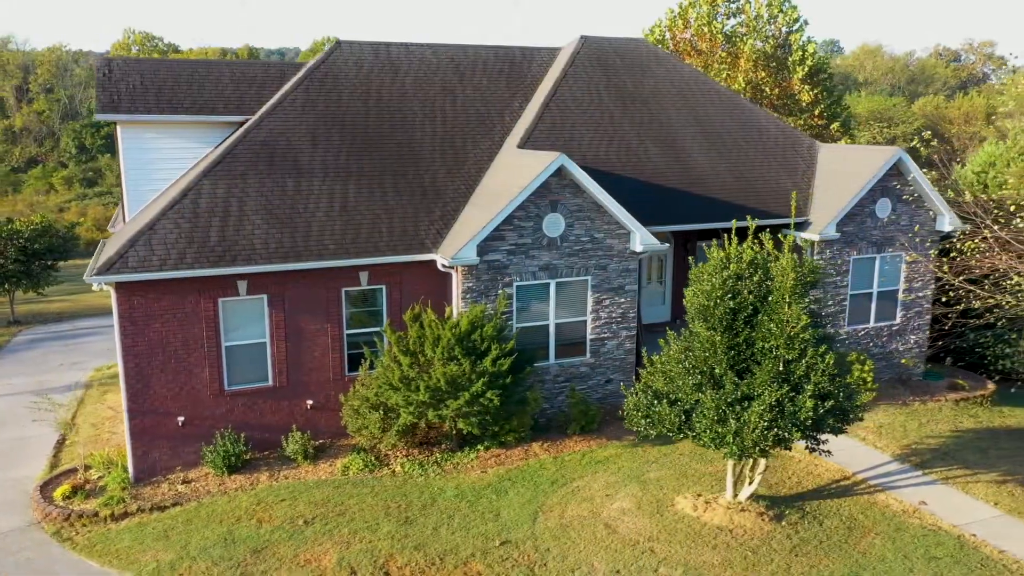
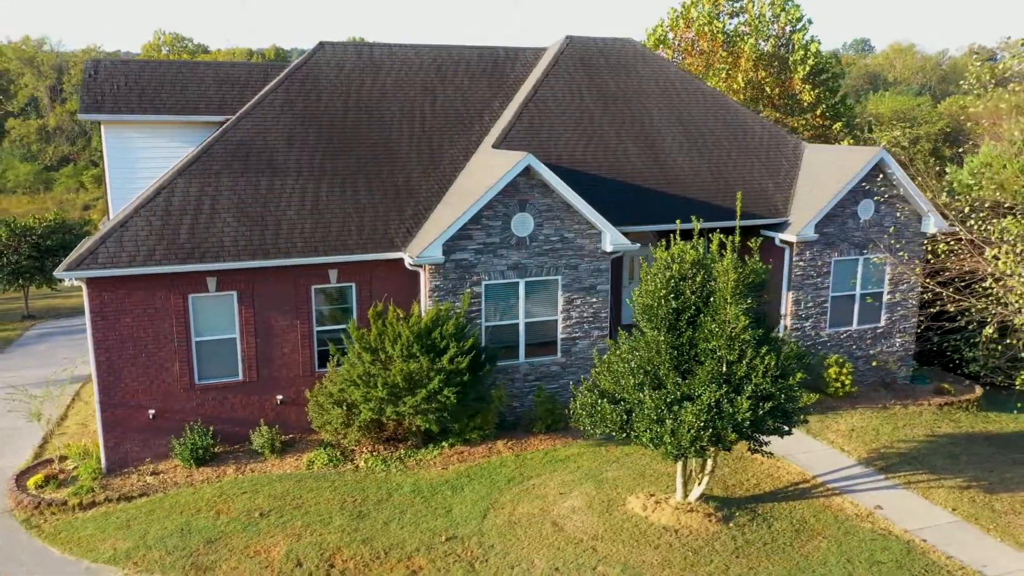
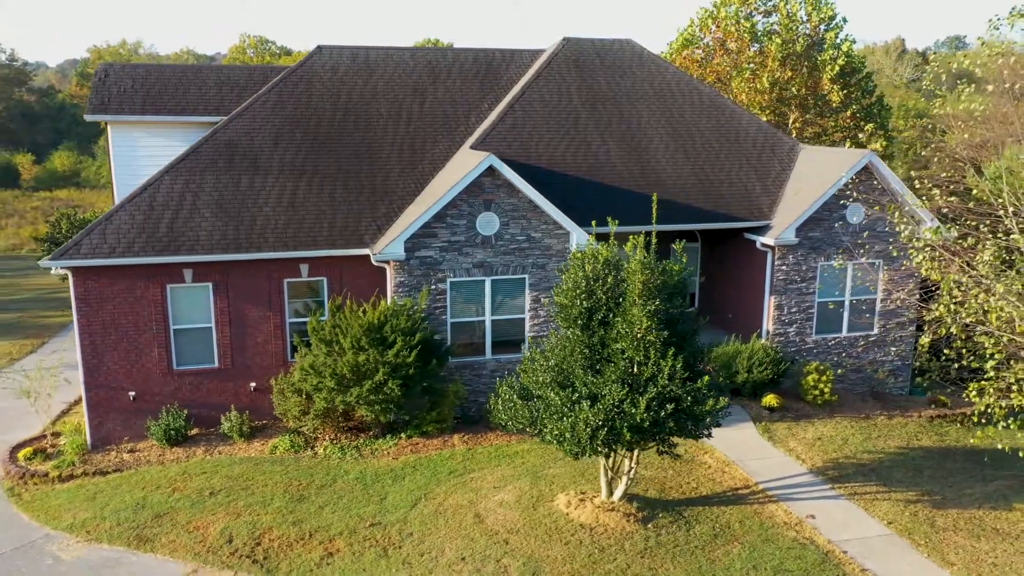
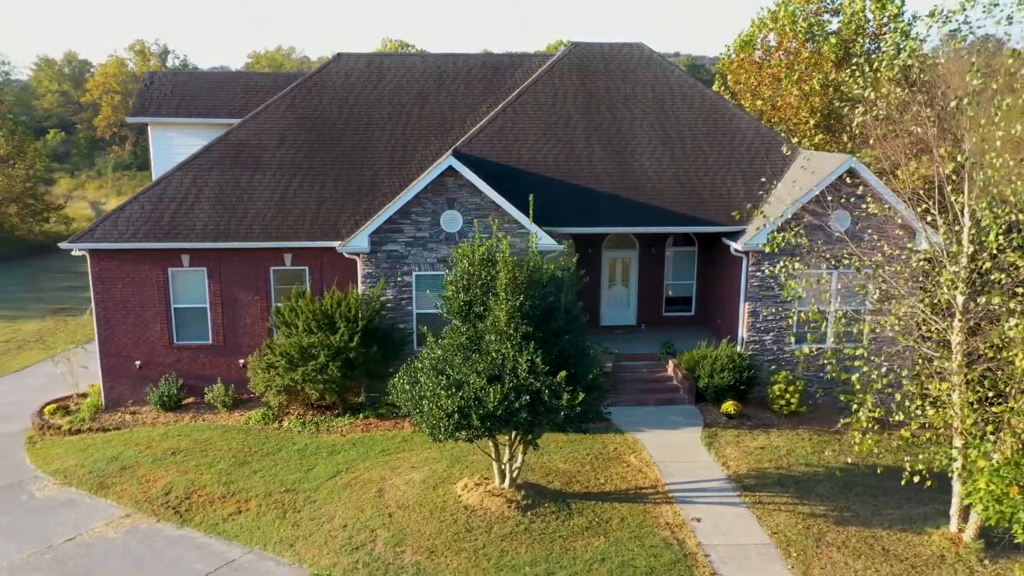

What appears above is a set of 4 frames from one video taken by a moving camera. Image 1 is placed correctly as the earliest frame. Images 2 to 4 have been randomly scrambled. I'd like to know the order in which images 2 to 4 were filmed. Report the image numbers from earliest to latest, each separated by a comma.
2, 3, 4
